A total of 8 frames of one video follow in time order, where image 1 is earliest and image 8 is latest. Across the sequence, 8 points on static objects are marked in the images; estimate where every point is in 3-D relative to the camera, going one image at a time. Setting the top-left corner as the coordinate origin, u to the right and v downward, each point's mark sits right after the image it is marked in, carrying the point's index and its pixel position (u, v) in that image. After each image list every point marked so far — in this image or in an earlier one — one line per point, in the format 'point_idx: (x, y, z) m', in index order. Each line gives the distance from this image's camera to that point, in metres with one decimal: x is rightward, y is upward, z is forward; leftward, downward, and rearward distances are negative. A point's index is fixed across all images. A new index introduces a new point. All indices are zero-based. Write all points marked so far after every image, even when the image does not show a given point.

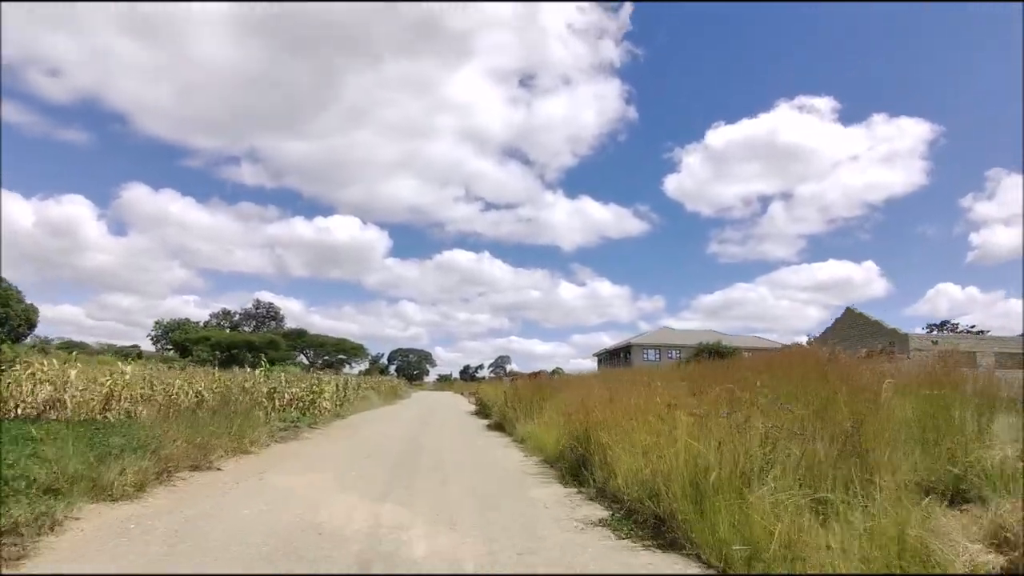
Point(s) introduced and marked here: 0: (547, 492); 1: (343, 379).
0: (+0.4, -2.1, +6.4) m
1: (-4.6, -2.5, +17.1) m
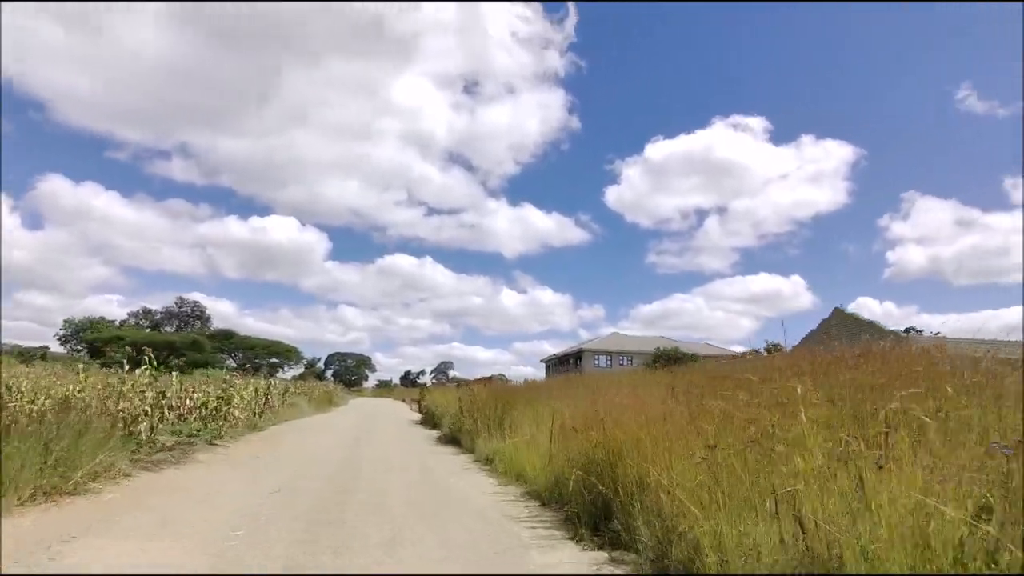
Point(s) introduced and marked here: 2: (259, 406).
0: (+0.2, -1.9, +4.7) m
1: (-5.8, -2.3, +14.9) m
2: (-5.5, -2.6, +13.5) m
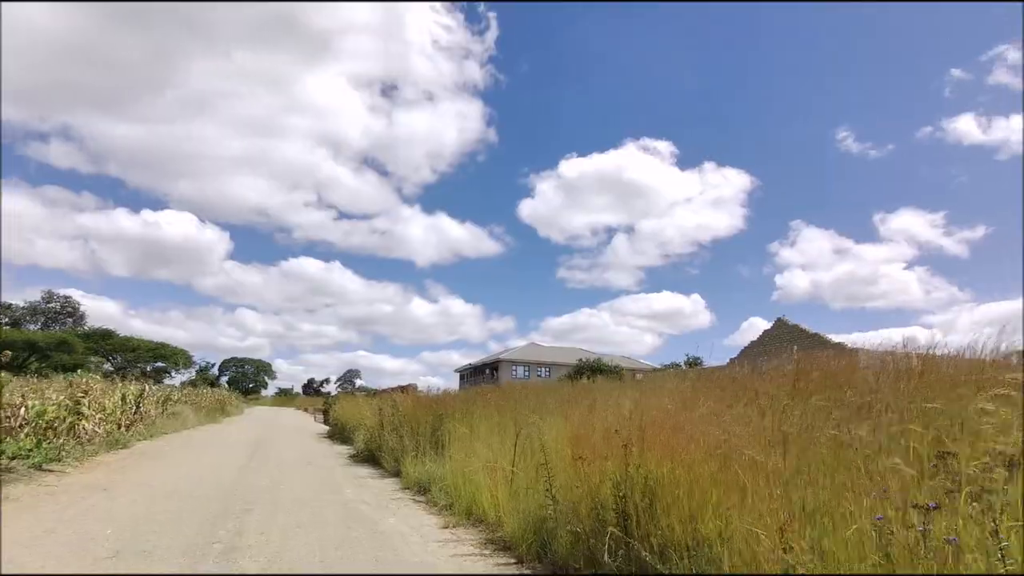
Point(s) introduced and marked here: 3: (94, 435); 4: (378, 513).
0: (-0.1, -1.8, +3.6) m
1: (-7.5, -2.1, +12.8) m
2: (-7.0, -2.4, +11.5) m
3: (-6.2, -2.2, +9.3) m
4: (-1.4, -2.3, +6.4) m
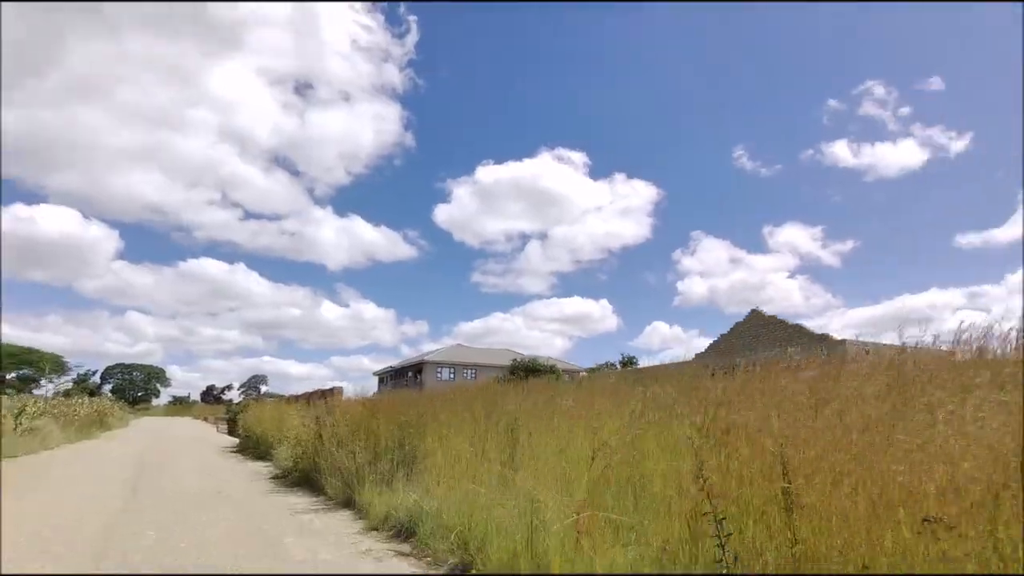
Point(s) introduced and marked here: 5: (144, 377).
0: (+0.2, -1.5, +2.1) m
1: (-8.4, -1.8, +10.2) m
2: (-7.7, -2.1, +9.0) m
3: (-6.6, -1.9, +6.9) m
4: (-1.5, -2.0, +4.7) m
5: (-11.1, -2.9, +18.9) m
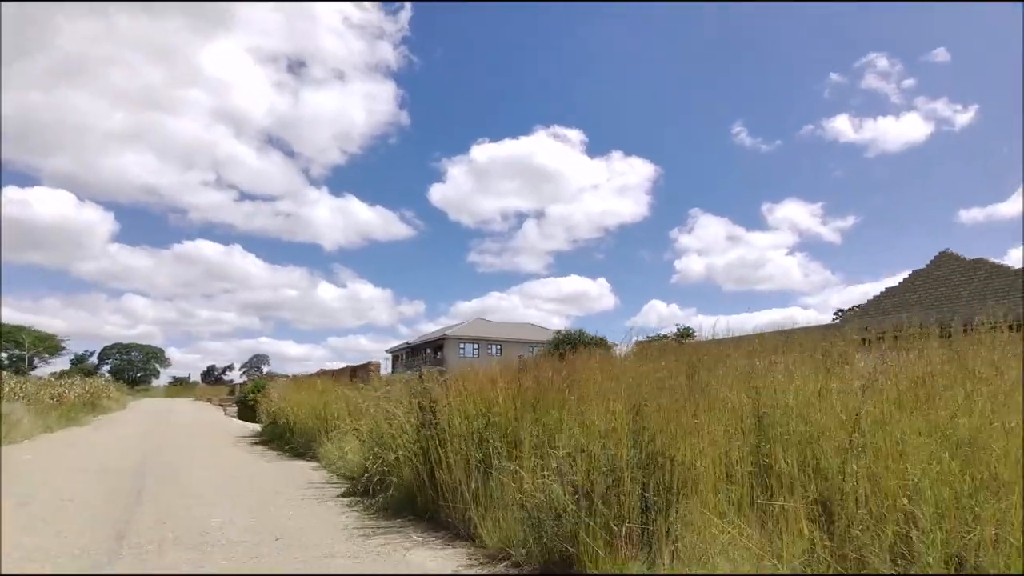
0: (+1.6, -1.0, -0.3) m
1: (-7.0, -1.1, +7.8) m
2: (-6.3, -1.4, +6.5) m
3: (-5.2, -1.3, +4.5) m
4: (-0.1, -1.5, +2.3) m
5: (-9.7, -1.9, +16.4) m
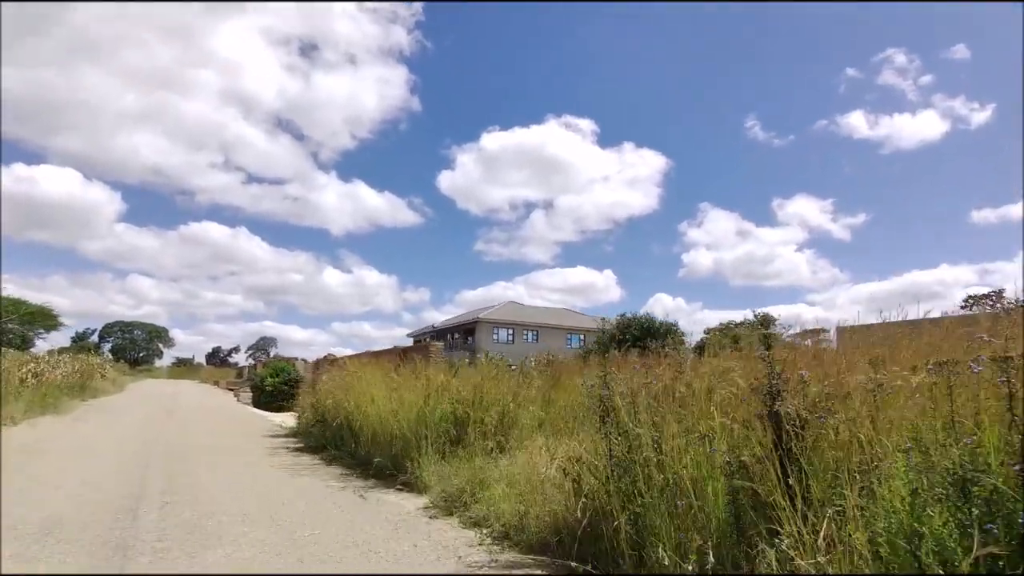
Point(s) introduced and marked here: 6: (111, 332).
0: (+3.0, -0.7, -2.8) m
1: (-5.6, -0.5, +5.3) m
2: (-4.9, -0.8, +4.1) m
3: (-3.8, -0.7, +2.0) m
4: (+1.3, -1.1, -0.2) m
5: (-8.2, -1.1, +14.0) m
6: (-8.5, -1.0, +13.3) m
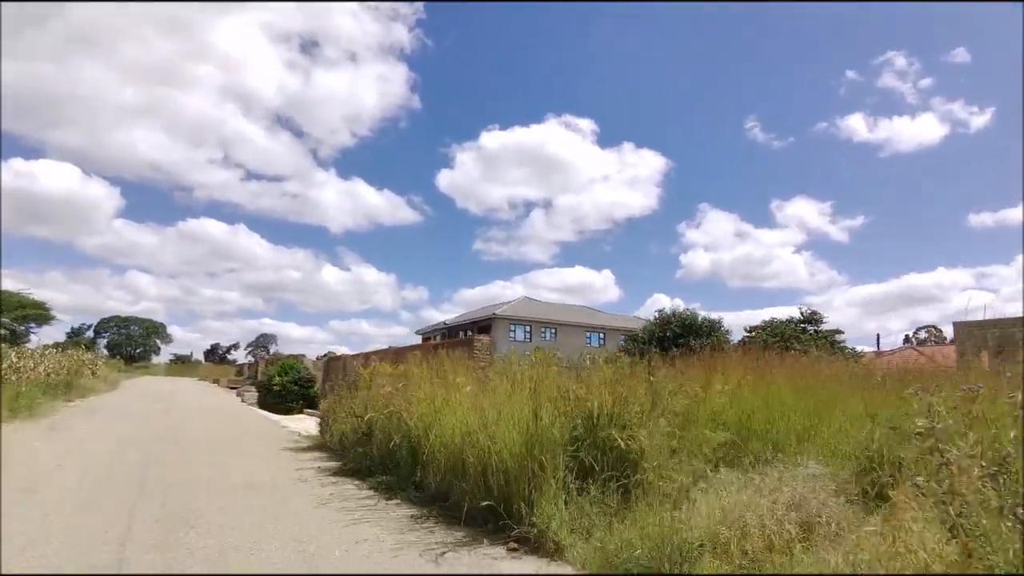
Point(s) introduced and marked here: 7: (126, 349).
0: (+3.7, -0.6, -4.2) m
1: (-4.8, -0.3, +4.0) m
2: (-4.2, -0.6, +2.7) m
3: (-3.1, -0.6, +0.7) m
4: (+2.0, -1.0, -1.5) m
5: (-7.5, -0.8, +12.7) m
6: (-7.8, -0.7, +12.0) m
7: (-8.3, -1.3, +13.3) m
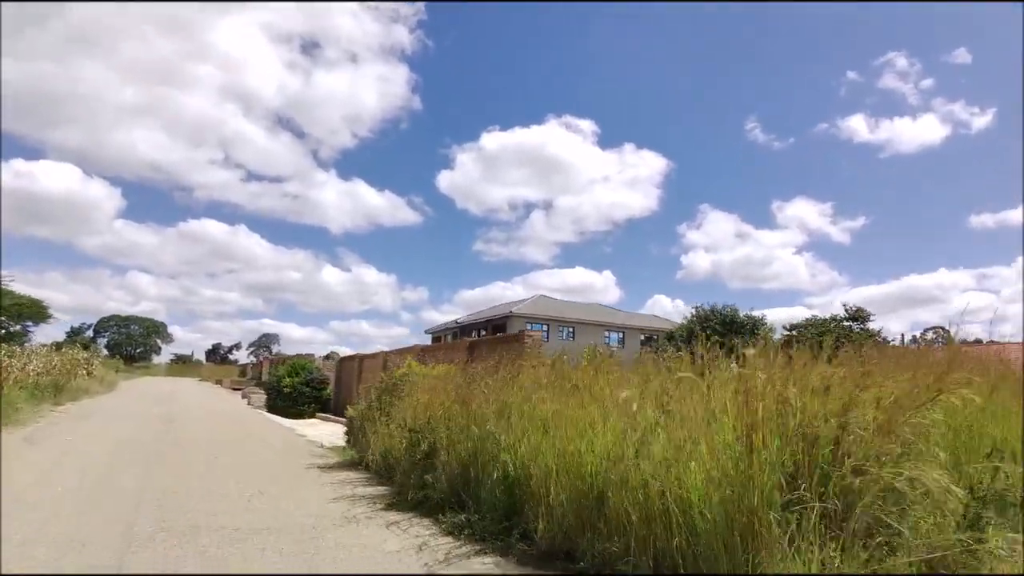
0: (+4.3, -0.5, -5.2) m
1: (-4.2, -0.1, +2.9) m
2: (-3.6, -0.5, +1.7) m
3: (-2.5, -0.4, -0.4) m
4: (+2.6, -0.8, -2.6) m
5: (-6.9, -0.7, +11.6) m
6: (-7.2, -0.6, +10.9) m
7: (-7.7, -1.1, +12.2) m
